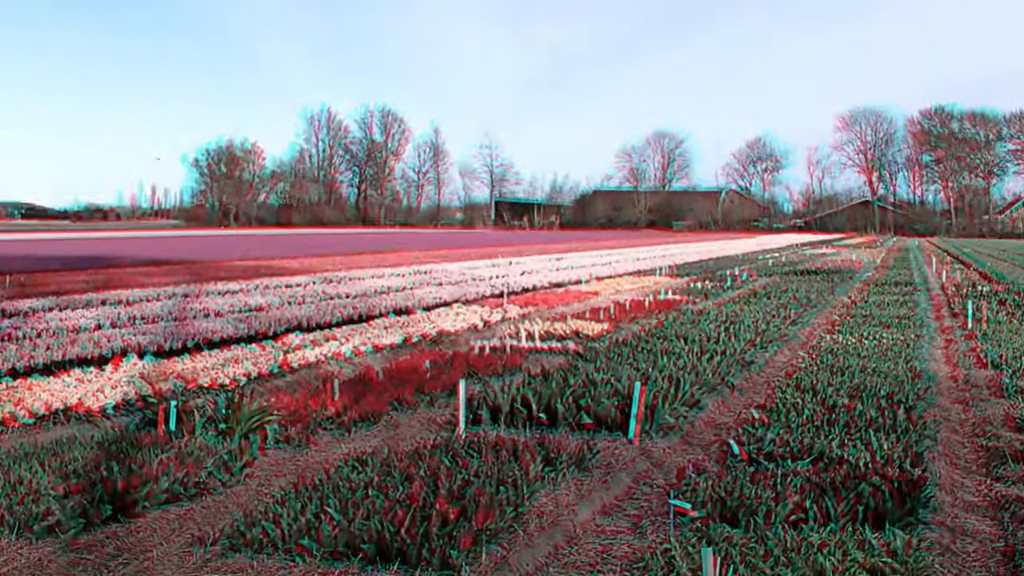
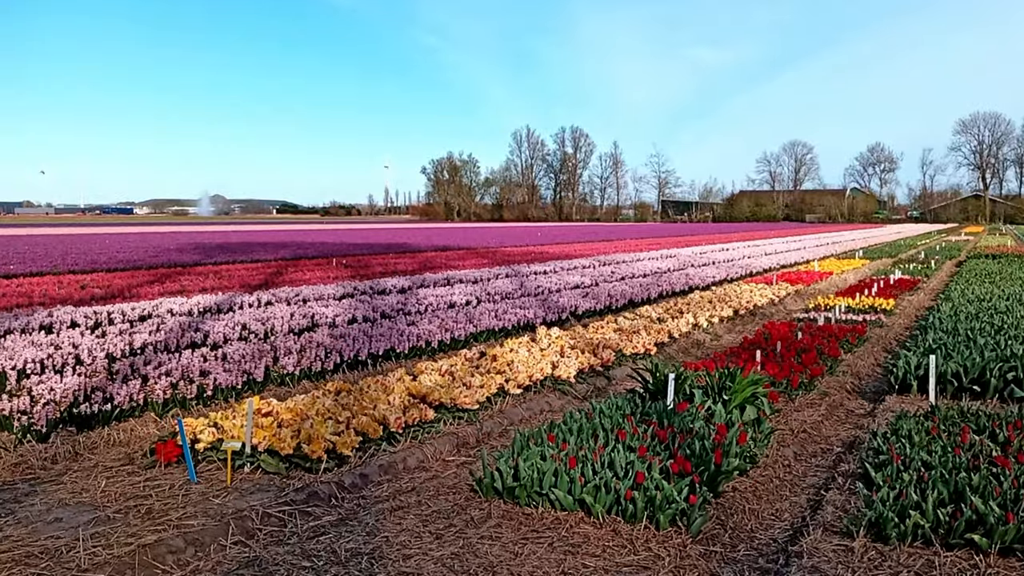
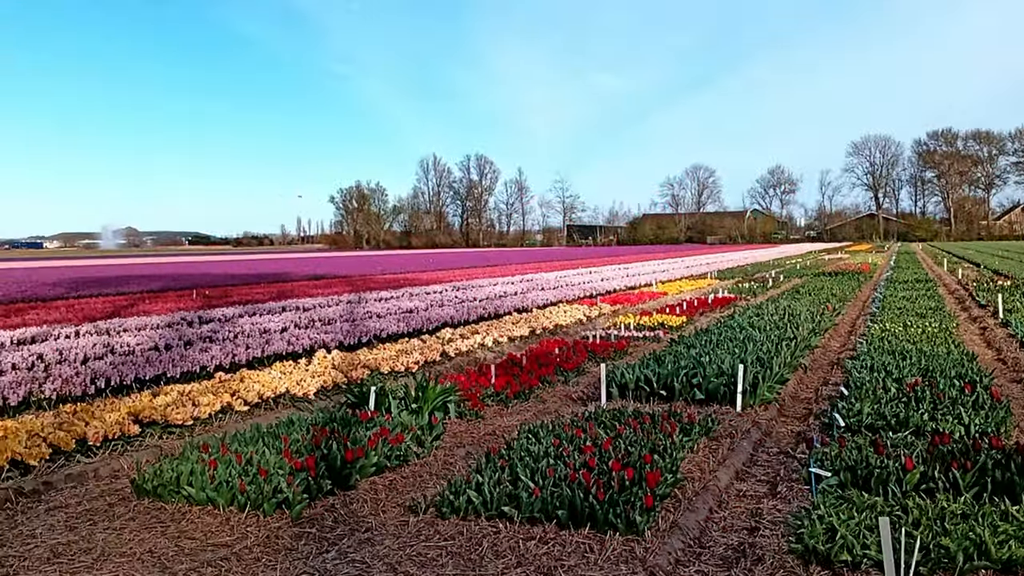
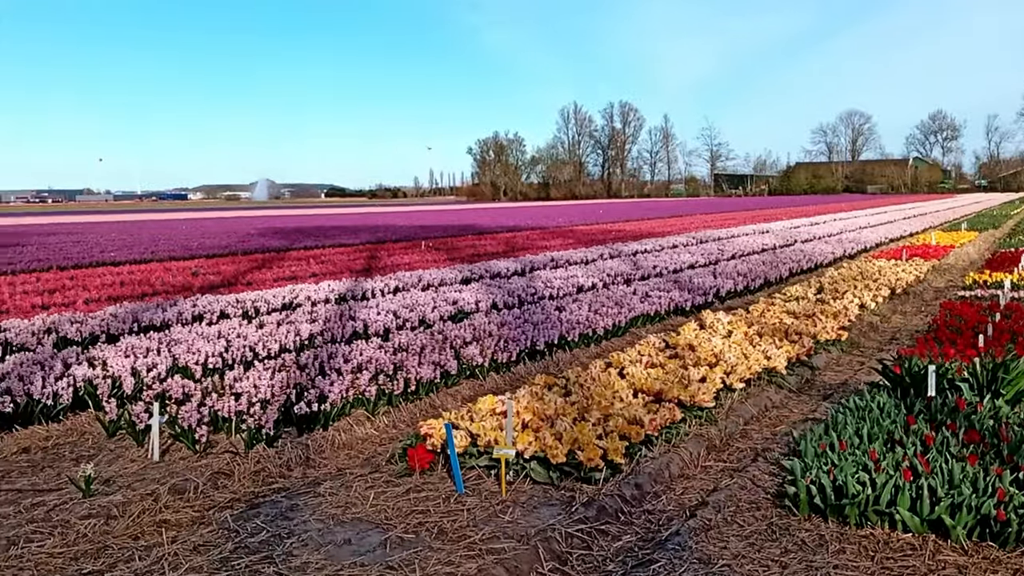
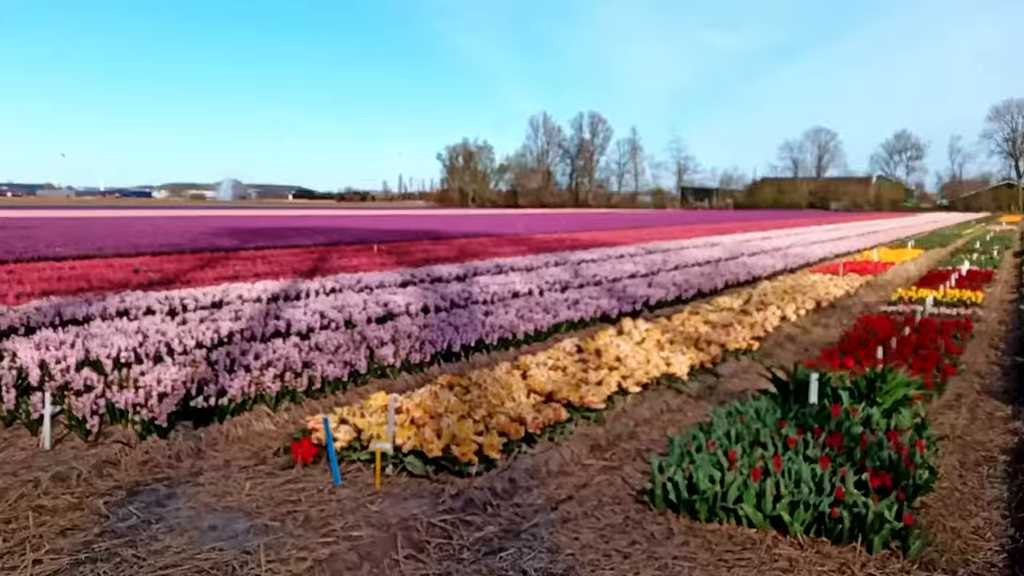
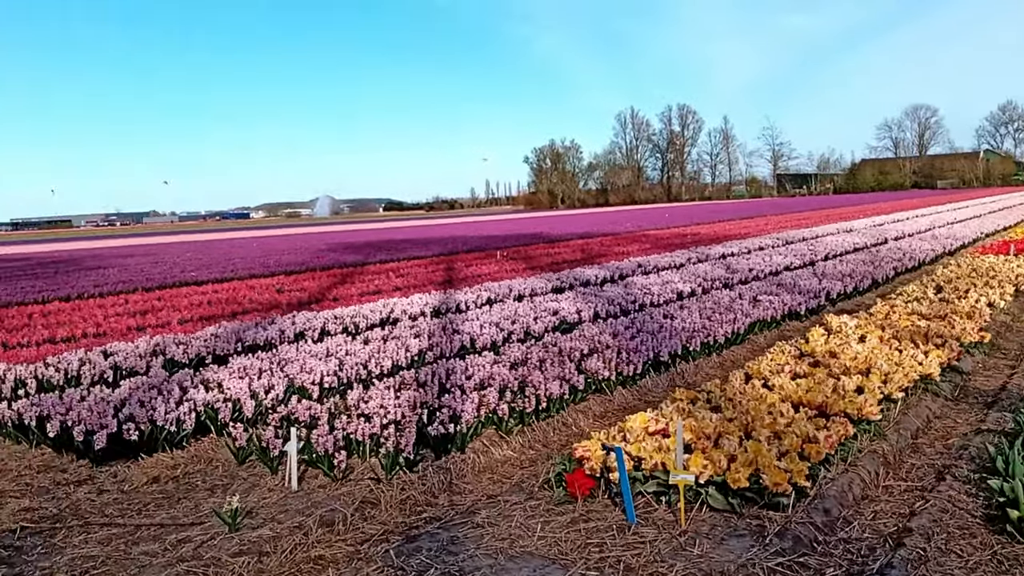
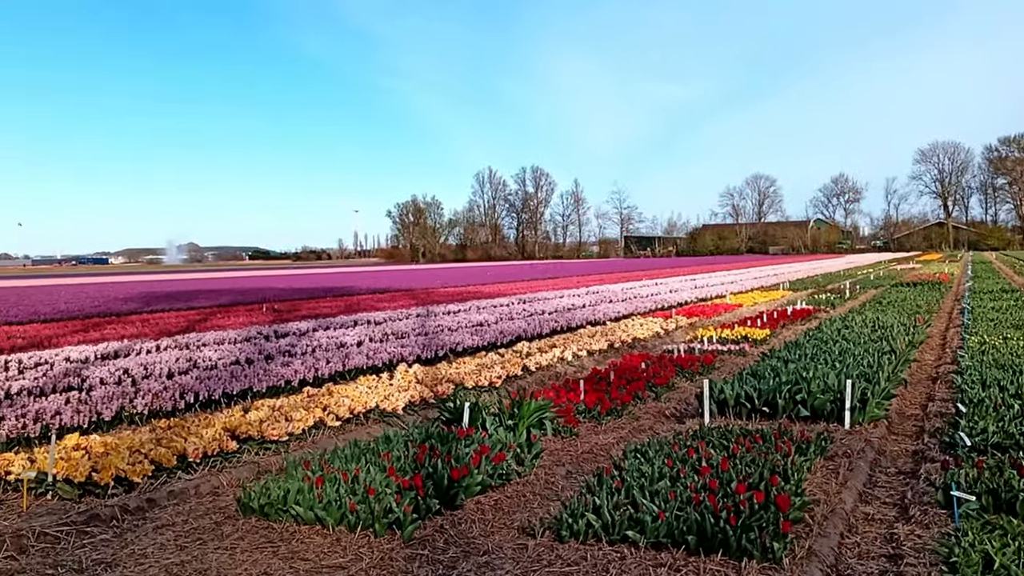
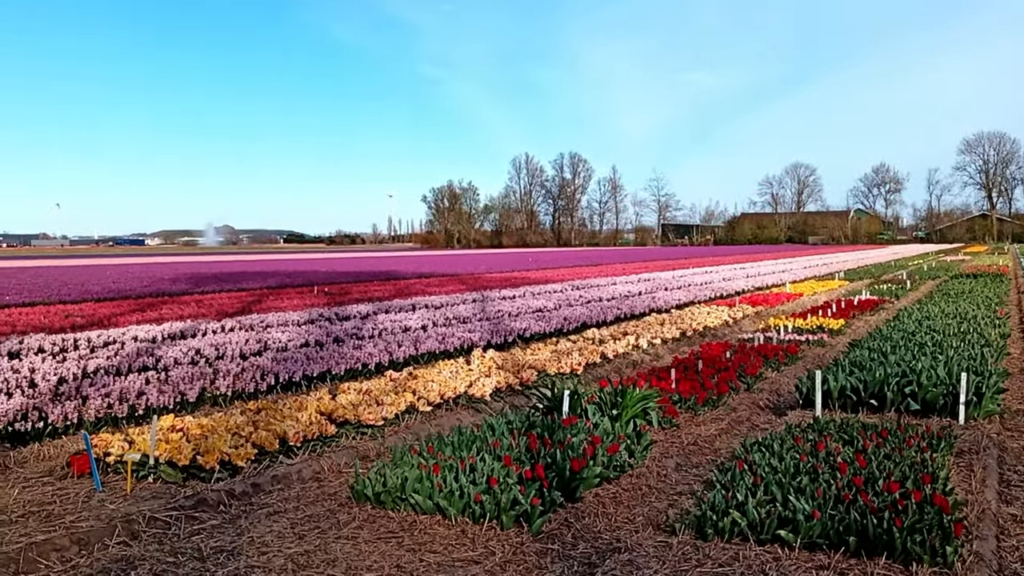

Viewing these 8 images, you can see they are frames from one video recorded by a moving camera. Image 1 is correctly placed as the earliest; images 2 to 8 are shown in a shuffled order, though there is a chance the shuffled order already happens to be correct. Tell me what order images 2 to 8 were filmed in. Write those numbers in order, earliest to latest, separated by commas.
3, 7, 8, 2, 5, 4, 6
